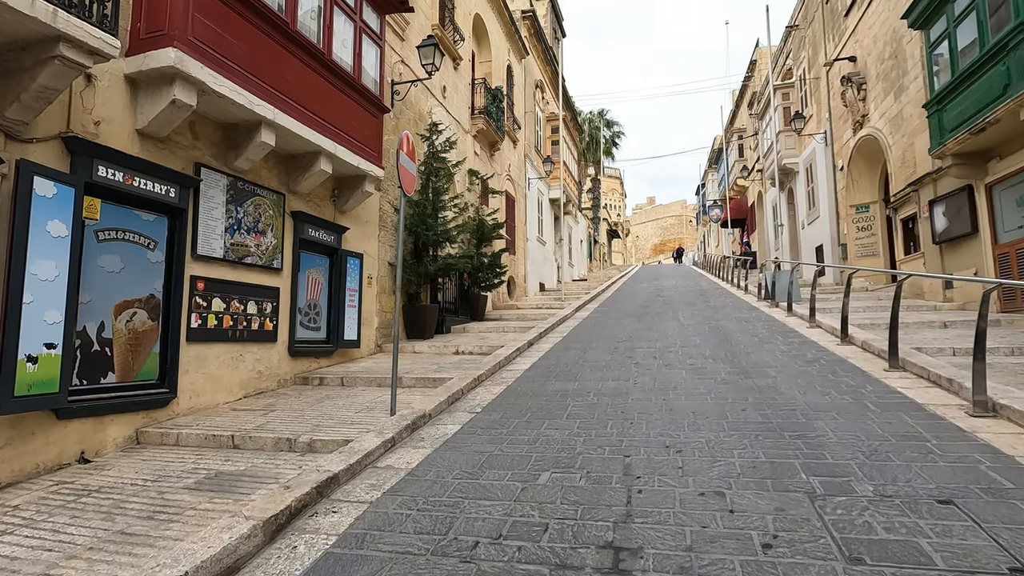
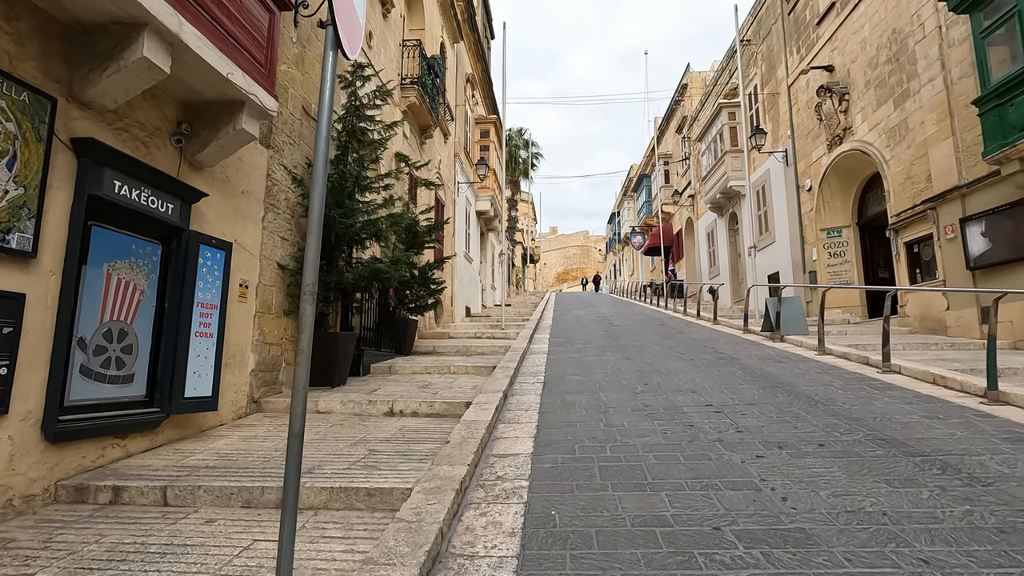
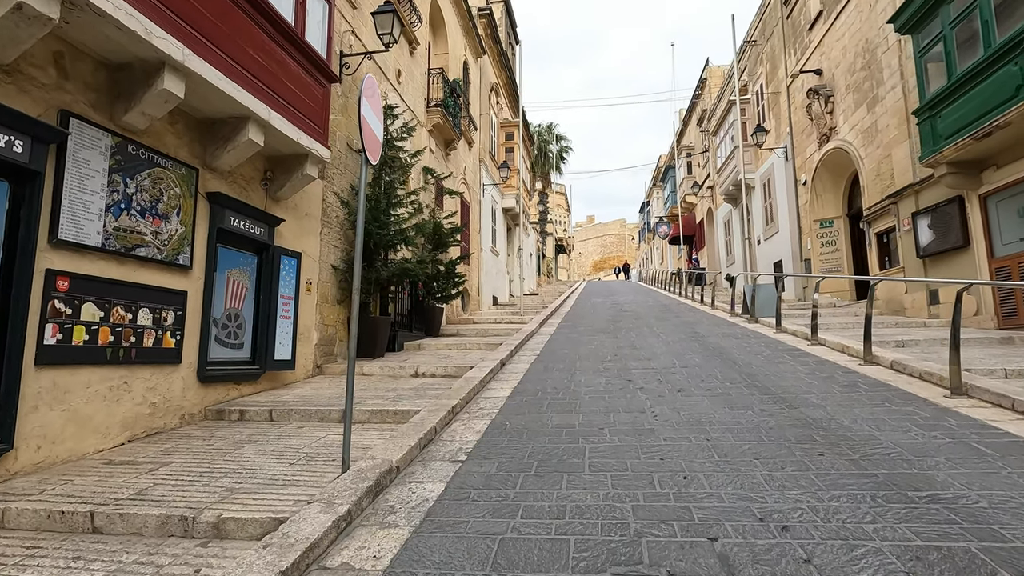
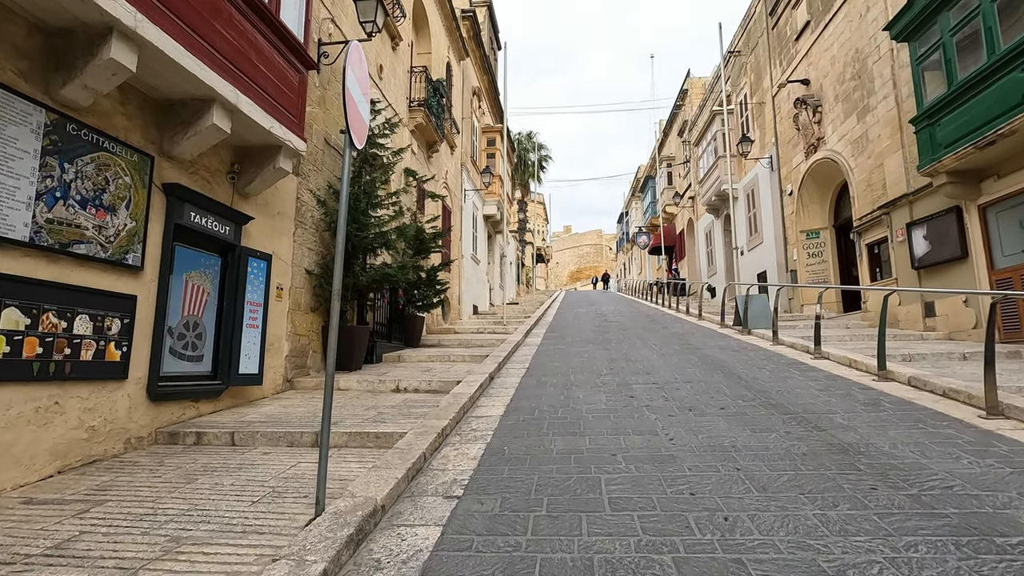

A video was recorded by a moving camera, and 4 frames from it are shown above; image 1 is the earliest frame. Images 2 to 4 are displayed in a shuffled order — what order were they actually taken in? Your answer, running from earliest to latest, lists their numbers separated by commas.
3, 4, 2
